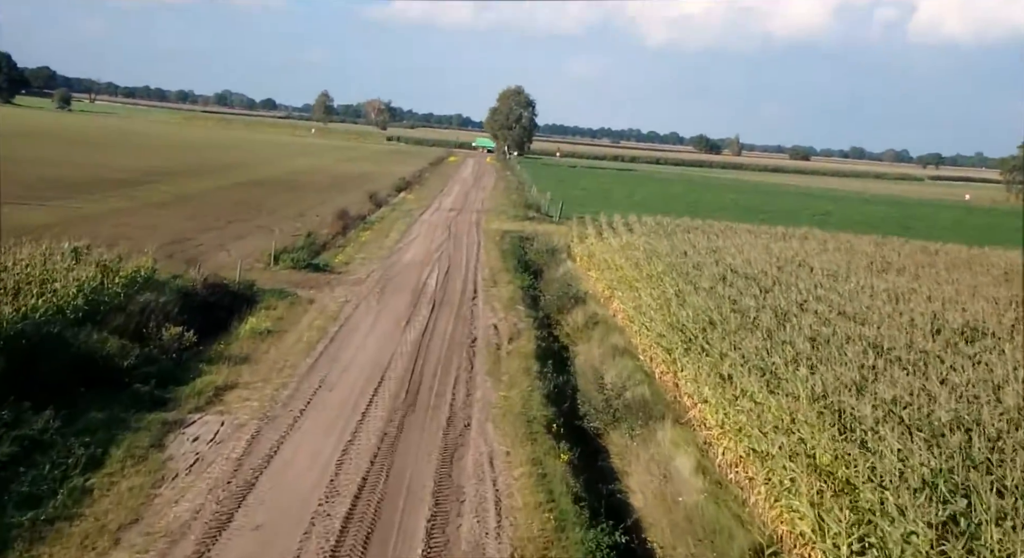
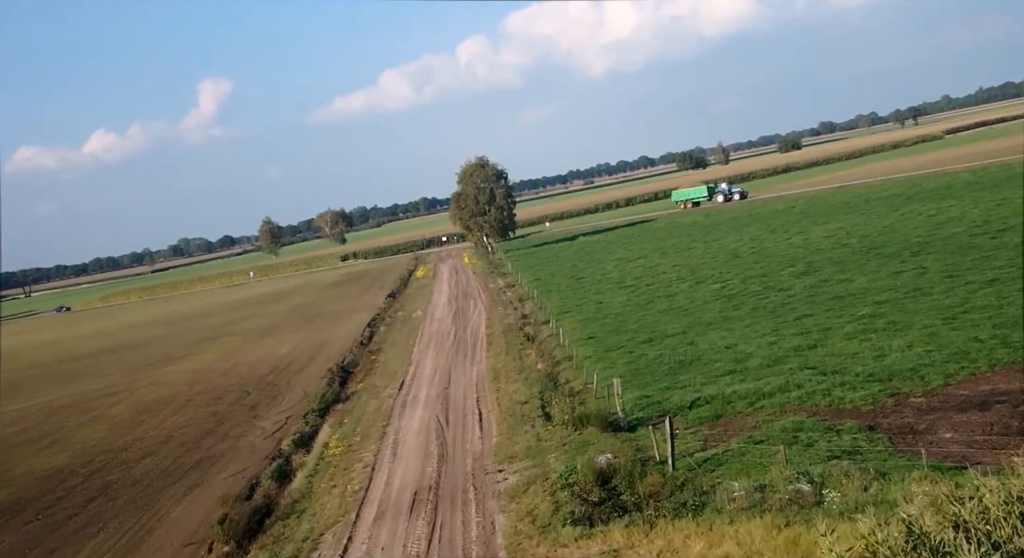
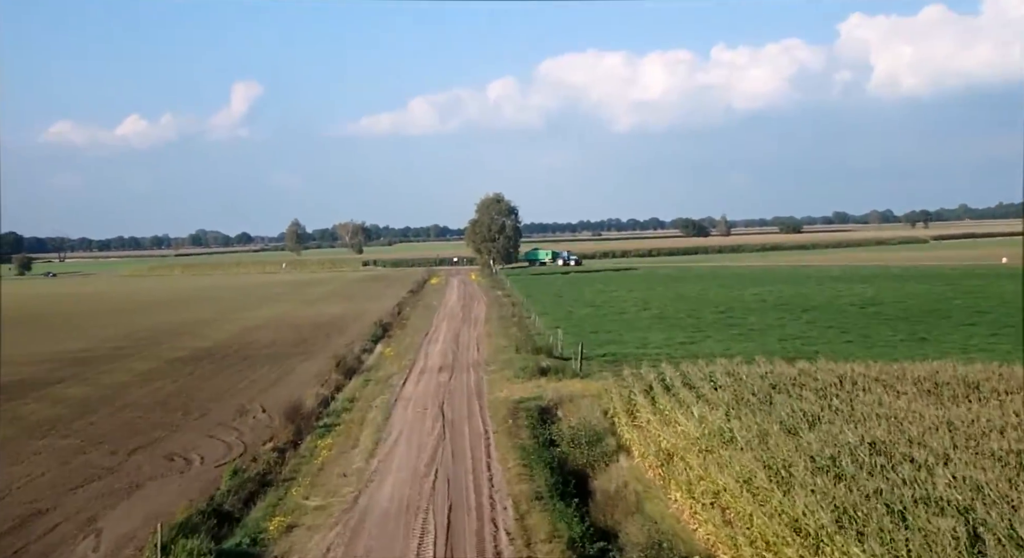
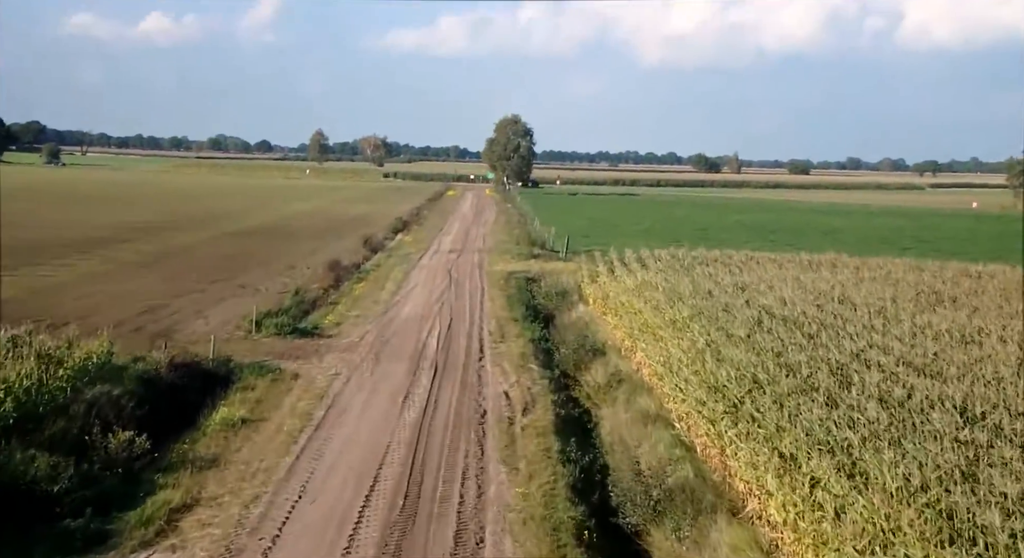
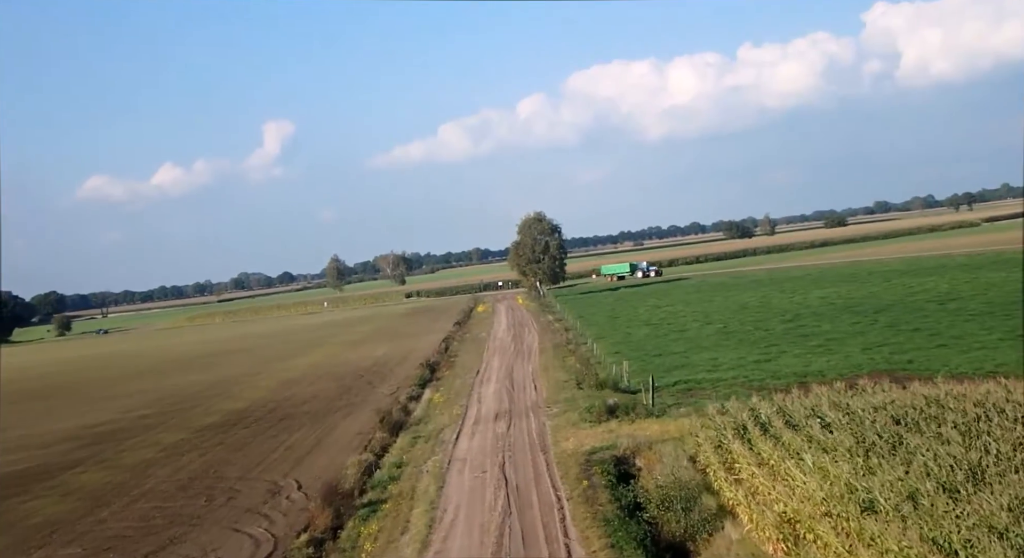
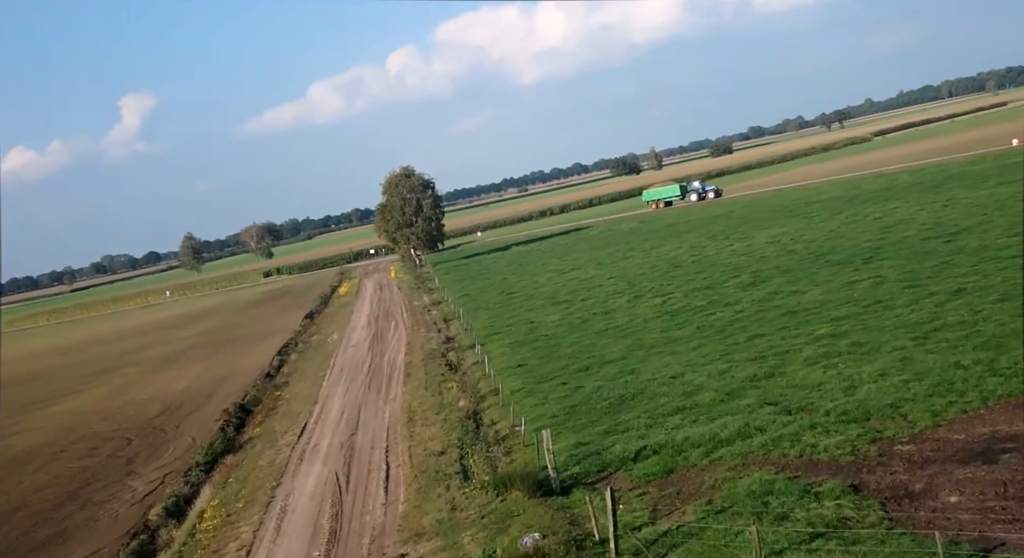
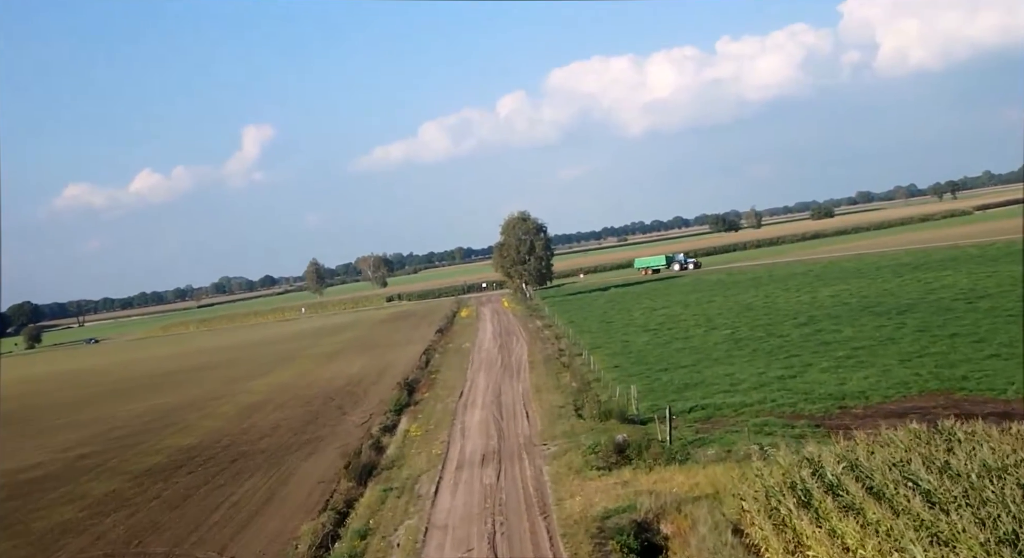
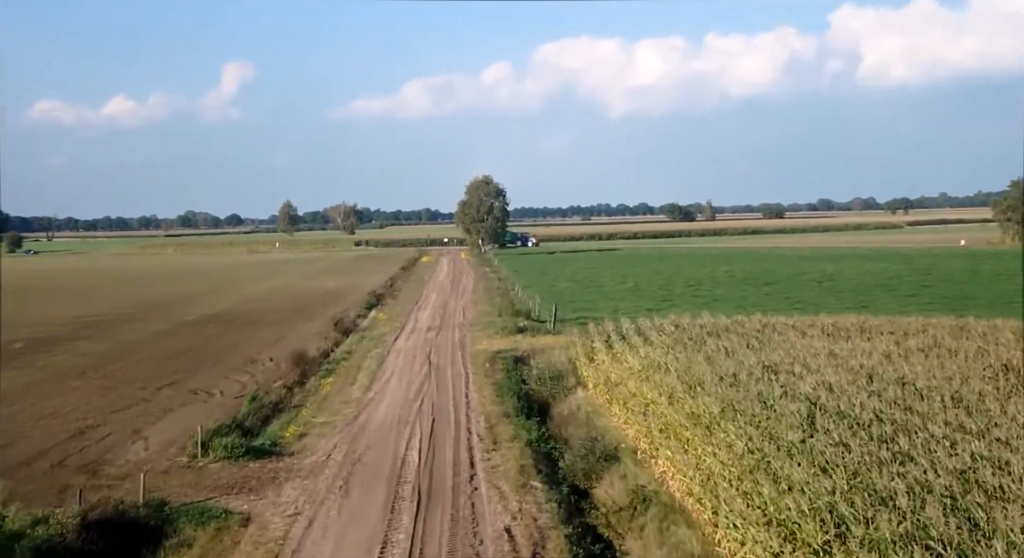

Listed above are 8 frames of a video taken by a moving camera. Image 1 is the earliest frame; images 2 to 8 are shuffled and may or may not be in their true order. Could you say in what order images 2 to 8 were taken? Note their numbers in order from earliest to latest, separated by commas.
4, 8, 3, 5, 7, 2, 6
